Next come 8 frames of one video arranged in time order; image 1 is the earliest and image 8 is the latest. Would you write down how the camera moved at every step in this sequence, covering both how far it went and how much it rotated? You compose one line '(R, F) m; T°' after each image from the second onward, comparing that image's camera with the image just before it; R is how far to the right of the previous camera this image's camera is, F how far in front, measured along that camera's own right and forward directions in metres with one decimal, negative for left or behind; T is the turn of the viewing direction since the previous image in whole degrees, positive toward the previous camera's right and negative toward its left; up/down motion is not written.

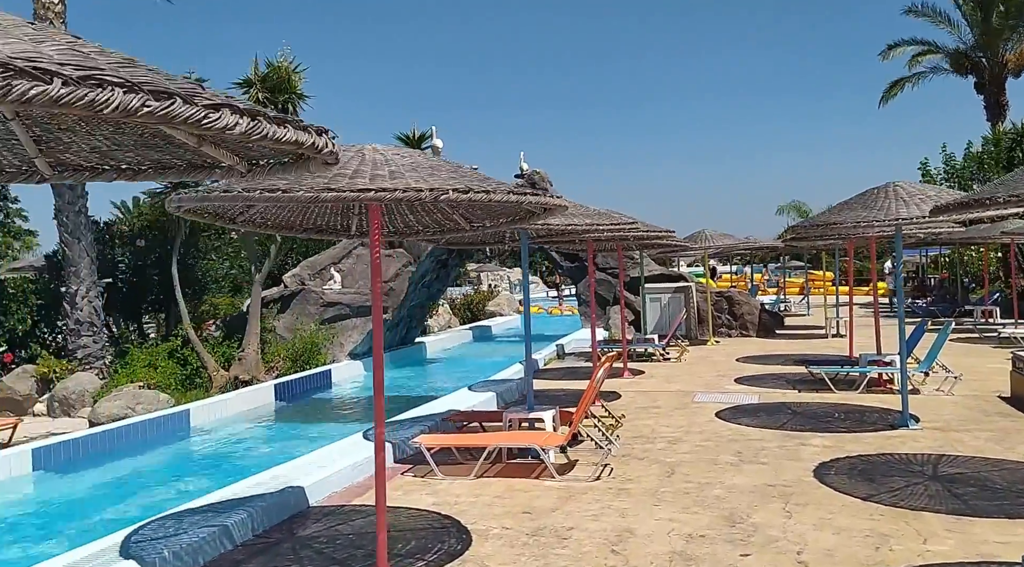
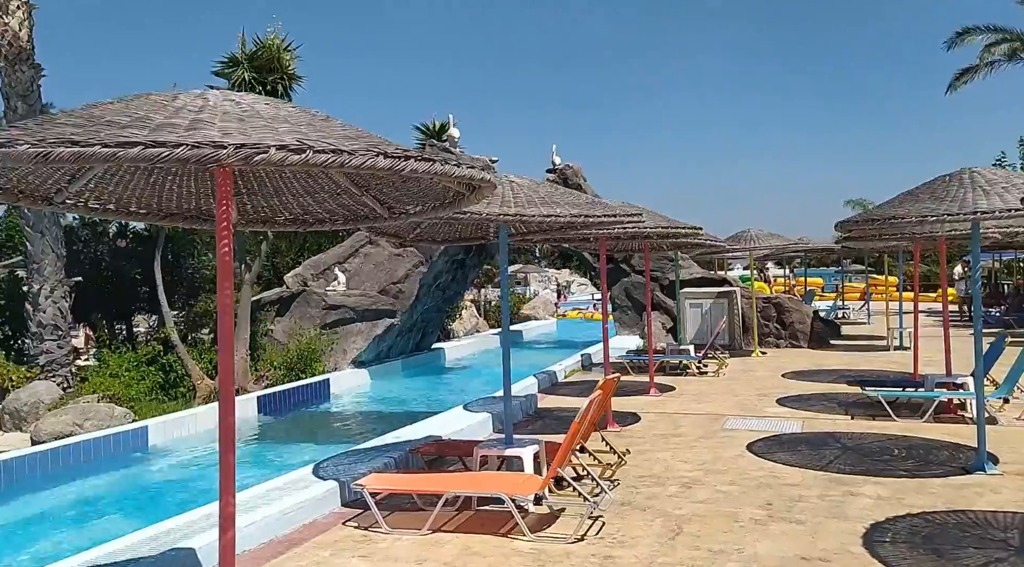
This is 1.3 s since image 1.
(+0.7, +1.6) m; -4°
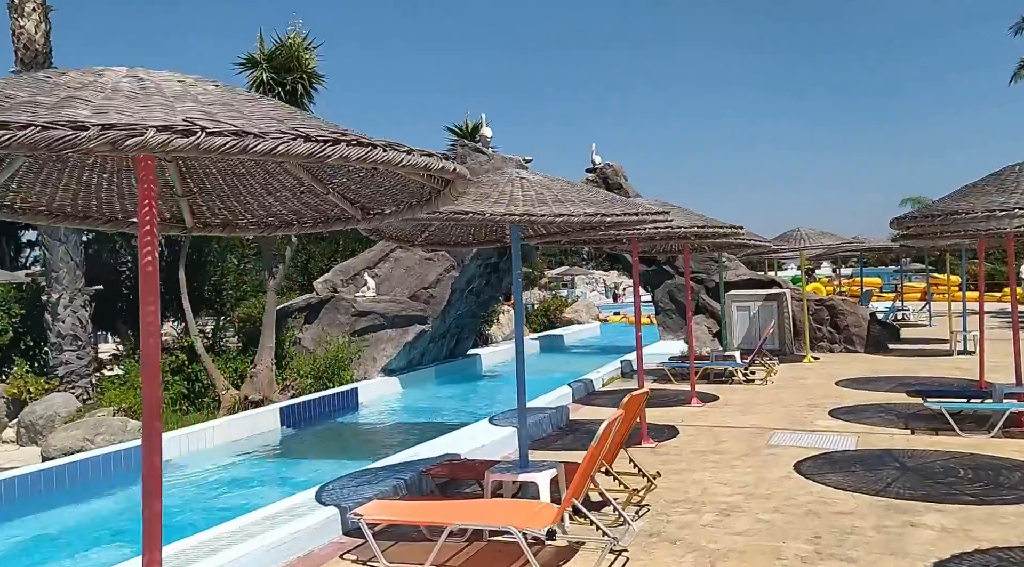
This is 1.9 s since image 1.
(+0.3, +0.6) m; -3°
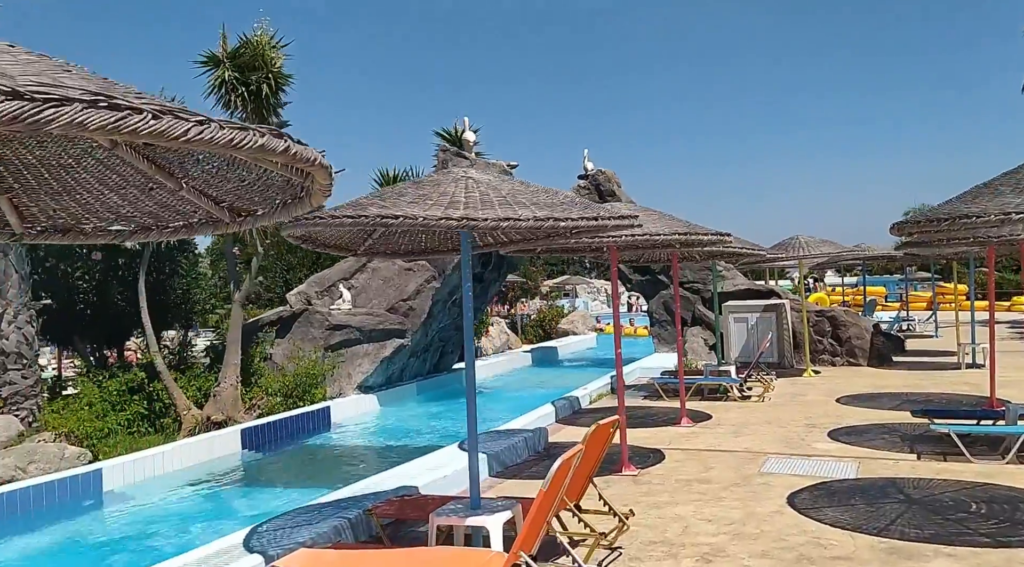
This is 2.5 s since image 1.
(+0.4, +0.8) m; 0°
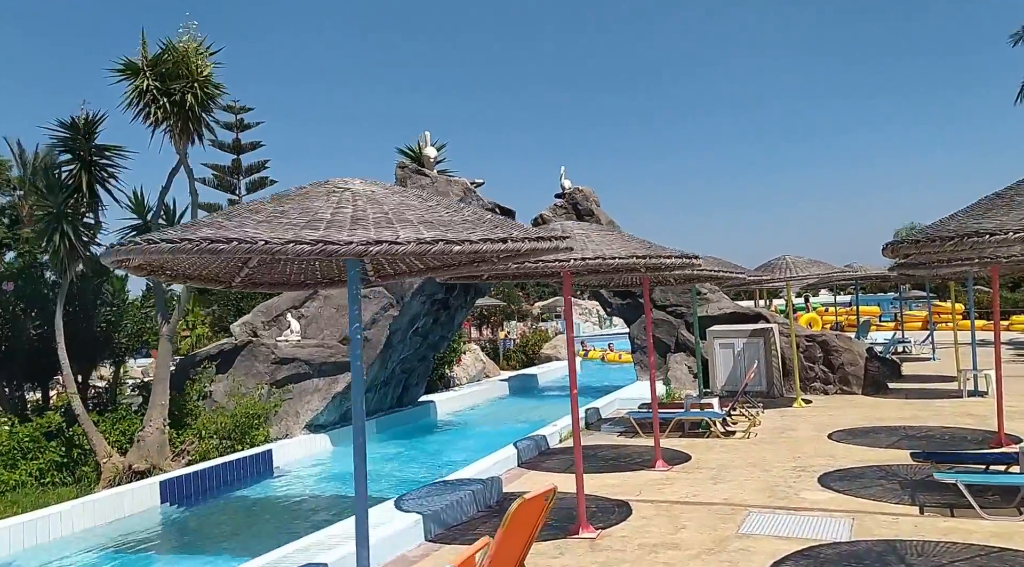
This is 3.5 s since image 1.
(+0.5, +1.2) m; 0°
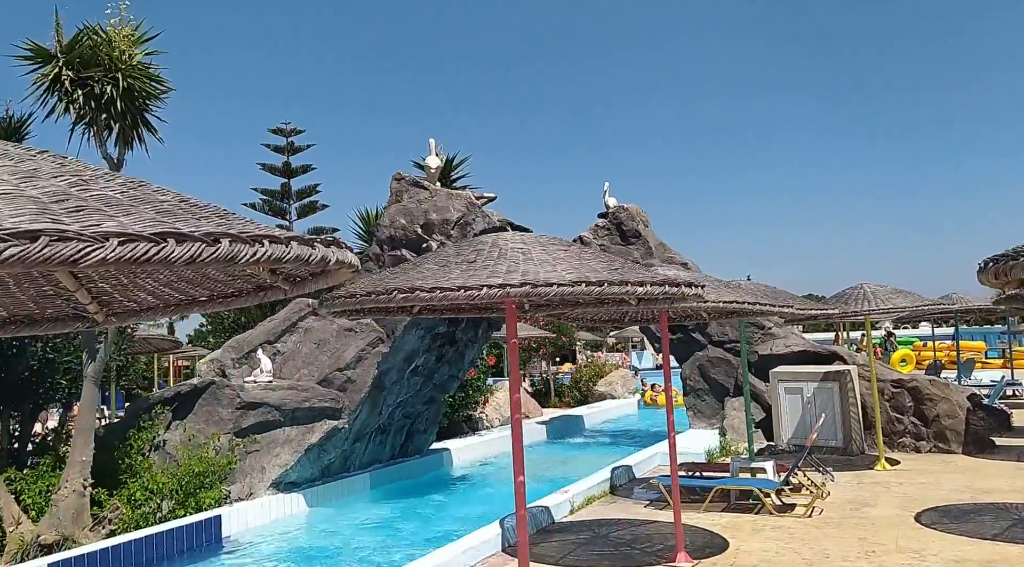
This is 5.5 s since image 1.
(+1.1, +2.3) m; -6°
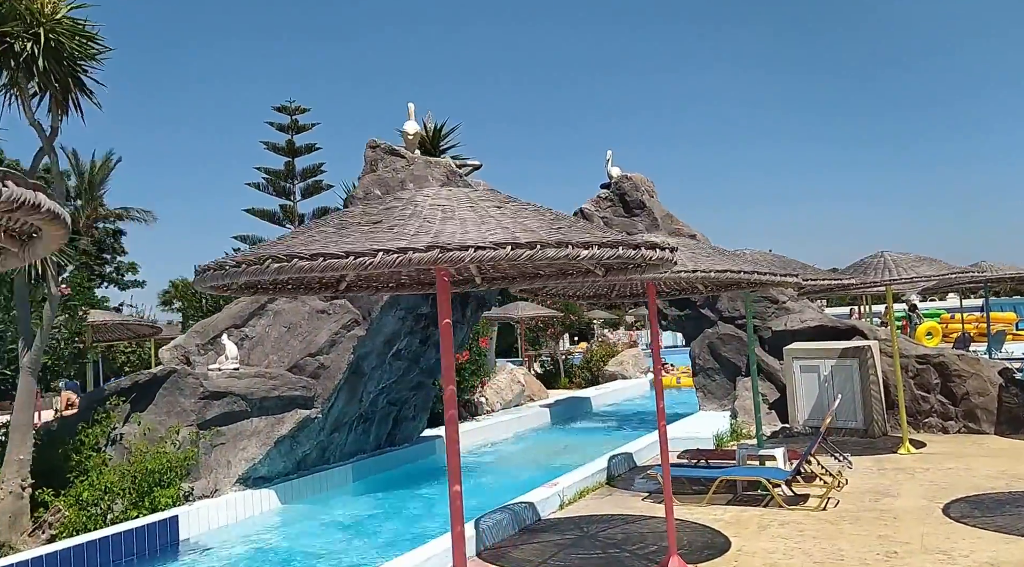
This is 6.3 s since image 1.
(+0.5, +1.0) m; -1°
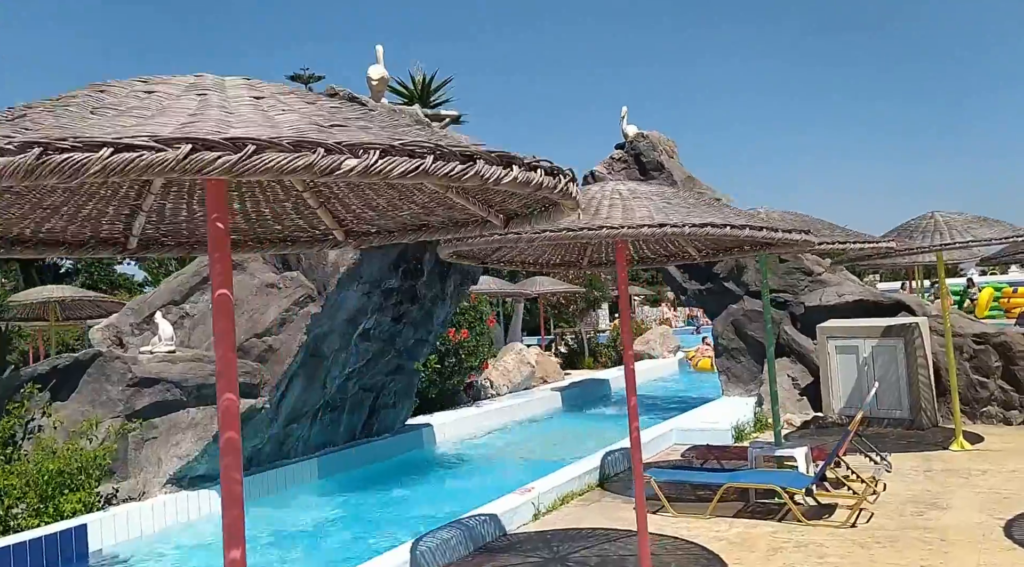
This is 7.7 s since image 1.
(+0.8, +1.6) m; -3°
